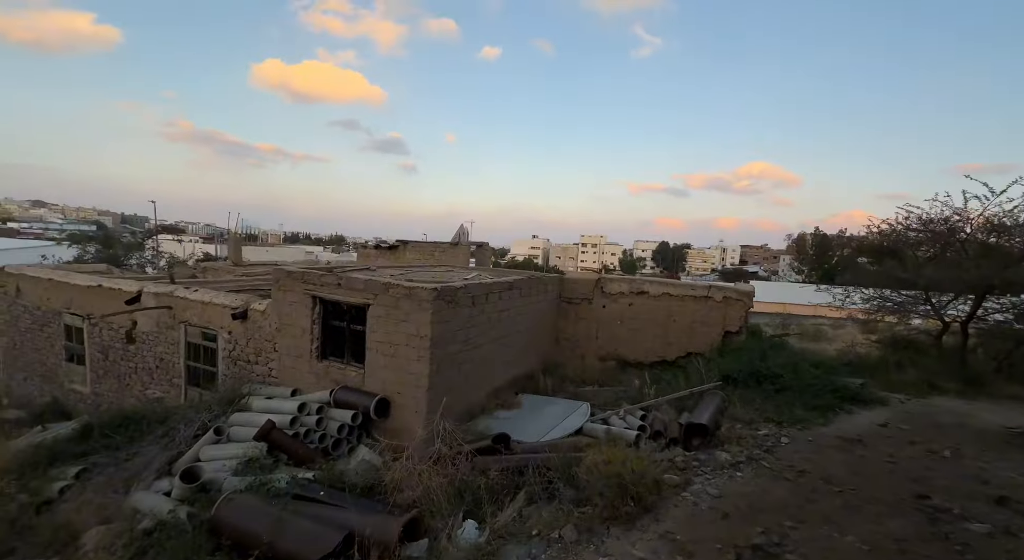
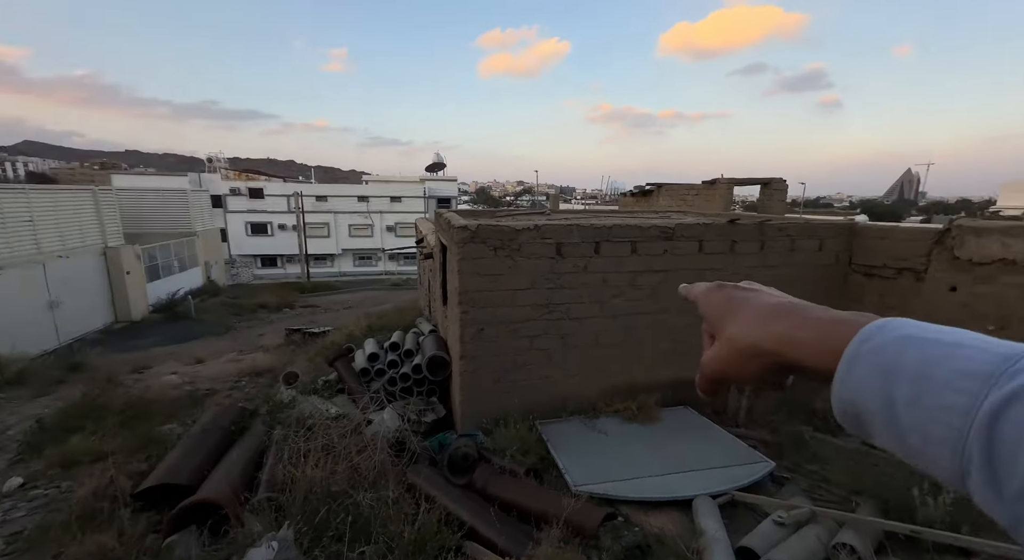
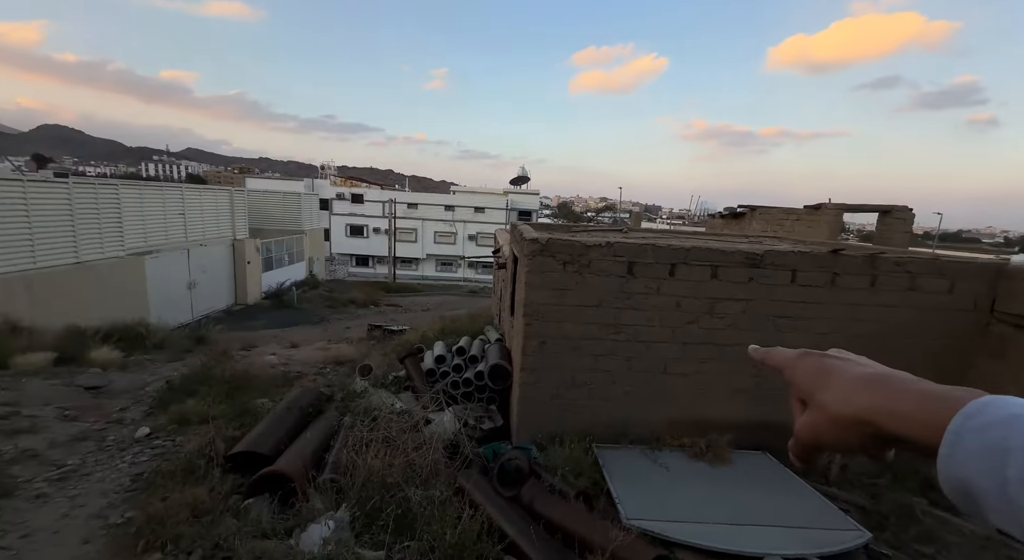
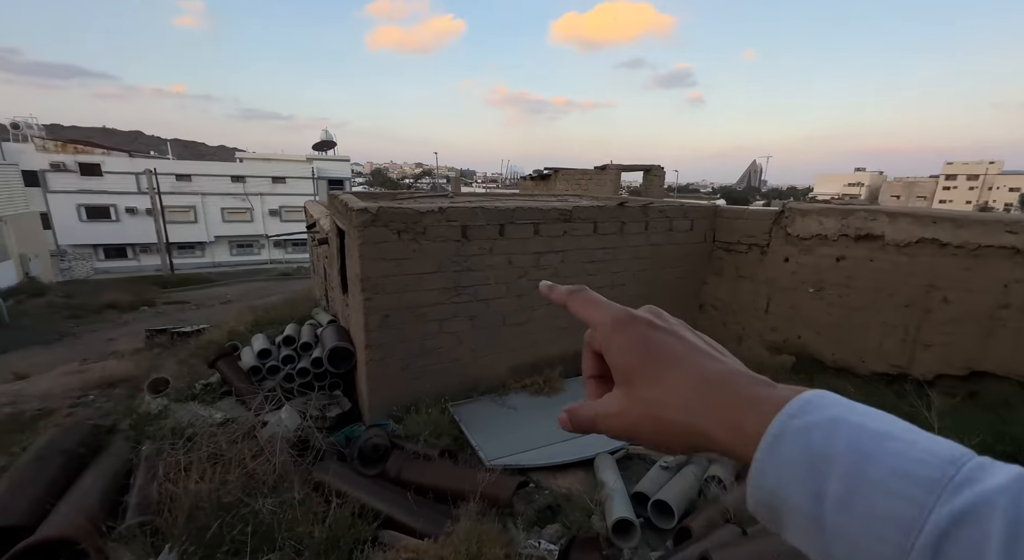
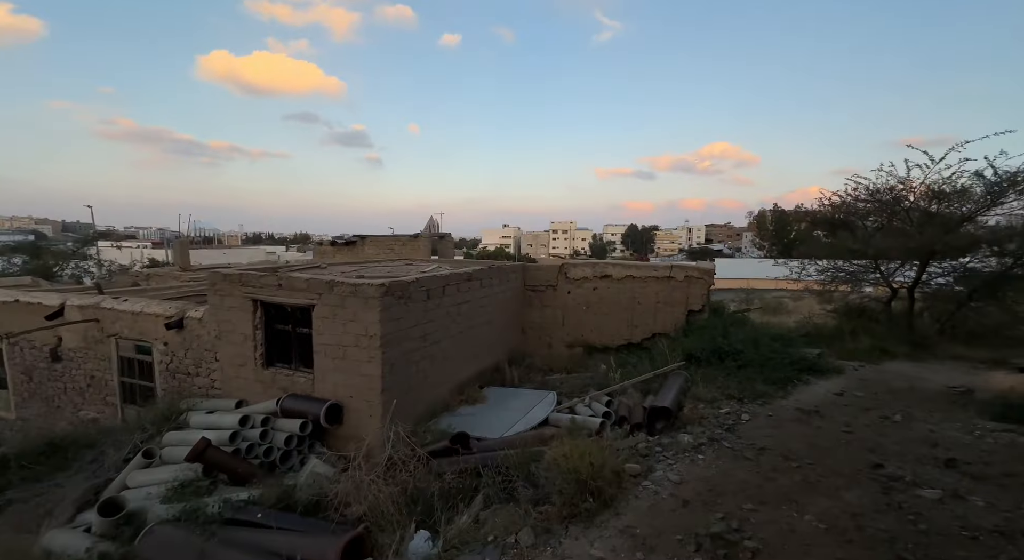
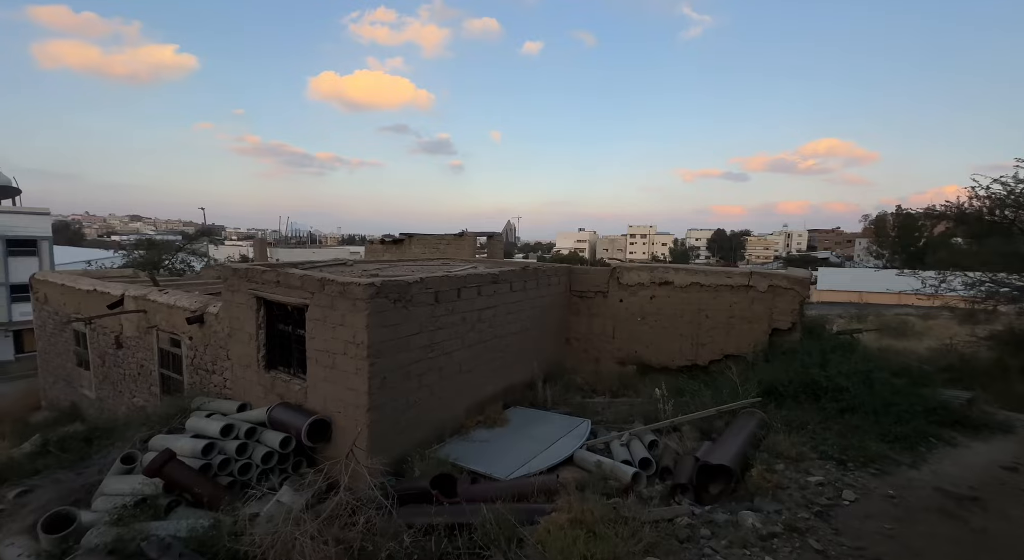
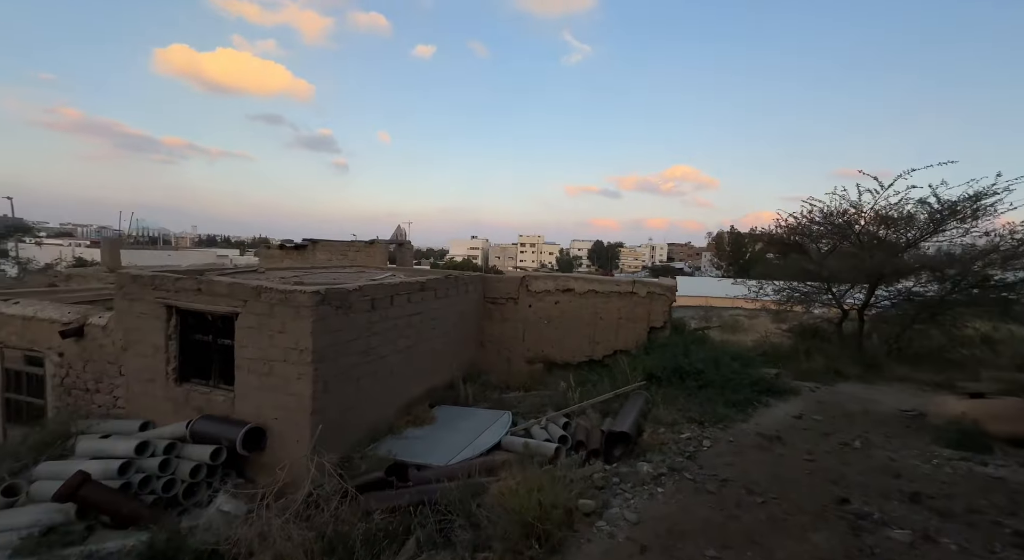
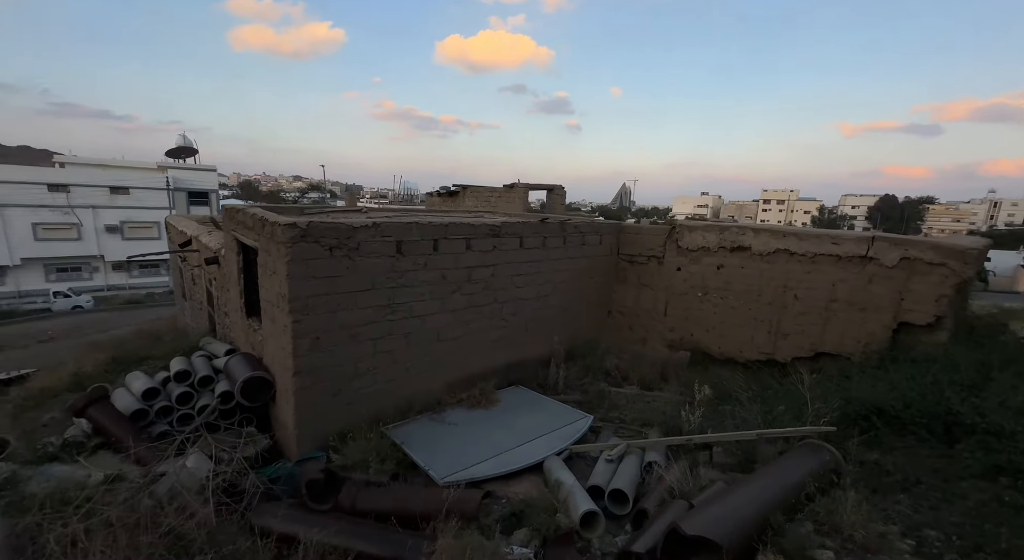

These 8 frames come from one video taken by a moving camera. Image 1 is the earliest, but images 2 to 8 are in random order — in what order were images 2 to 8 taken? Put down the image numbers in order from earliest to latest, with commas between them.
5, 7, 6, 8, 4, 2, 3
